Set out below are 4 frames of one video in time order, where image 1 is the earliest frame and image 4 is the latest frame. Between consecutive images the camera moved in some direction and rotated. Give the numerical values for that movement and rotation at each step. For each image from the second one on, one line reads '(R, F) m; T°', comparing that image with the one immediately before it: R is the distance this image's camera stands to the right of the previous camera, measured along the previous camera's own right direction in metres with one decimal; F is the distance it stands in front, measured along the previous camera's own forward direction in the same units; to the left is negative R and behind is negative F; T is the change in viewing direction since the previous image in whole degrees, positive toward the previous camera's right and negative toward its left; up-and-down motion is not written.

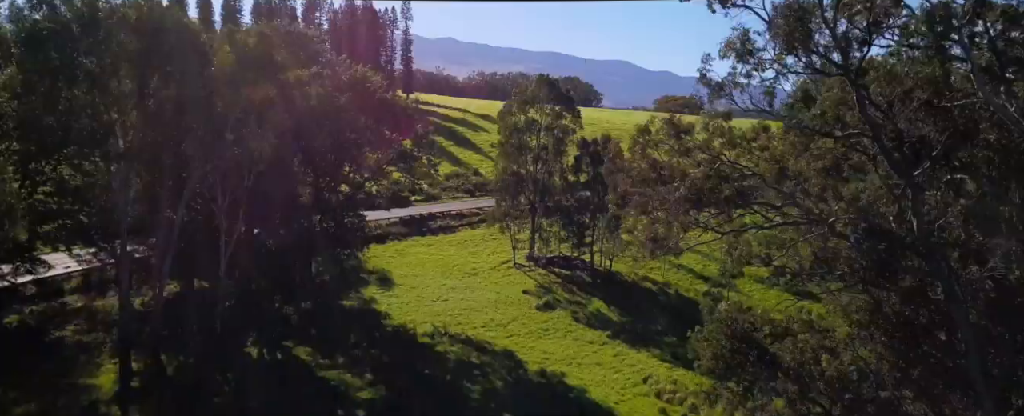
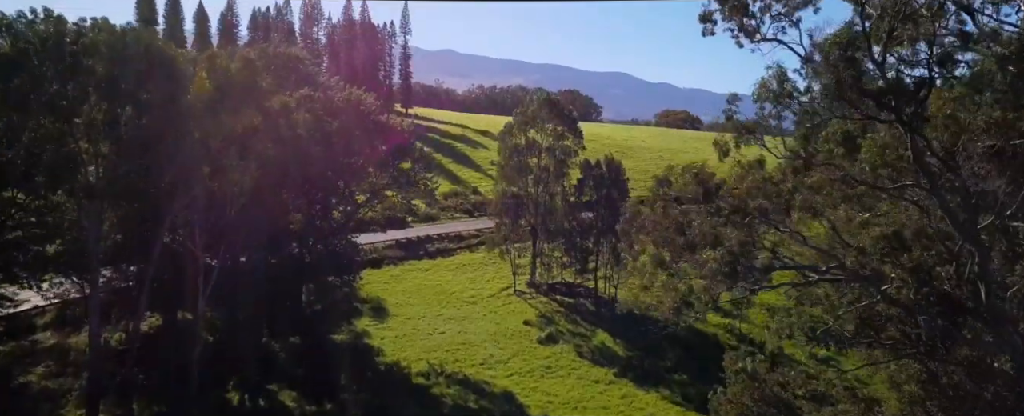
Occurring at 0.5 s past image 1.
(0.0, +1.4) m; 0°
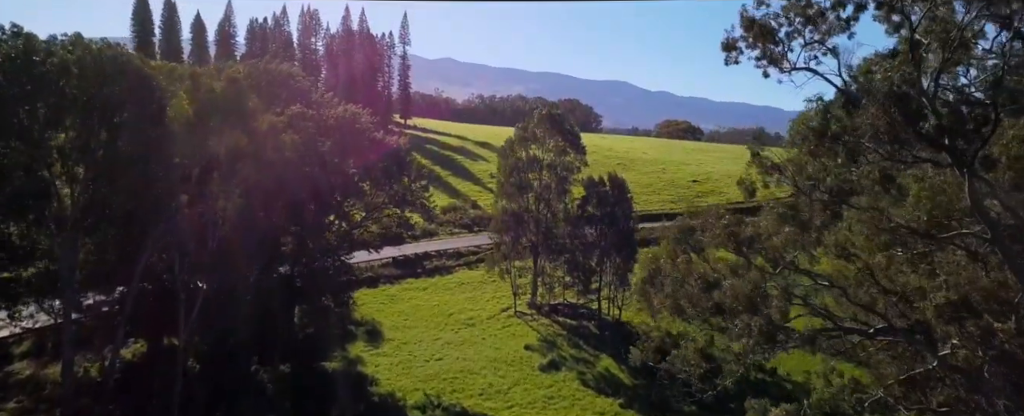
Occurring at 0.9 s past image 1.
(0.0, +1.1) m; 0°
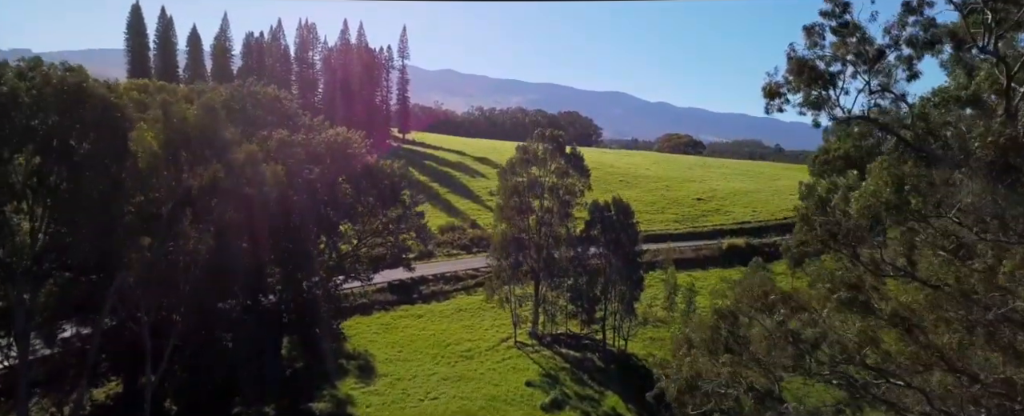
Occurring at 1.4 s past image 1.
(0.0, +1.5) m; 0°
